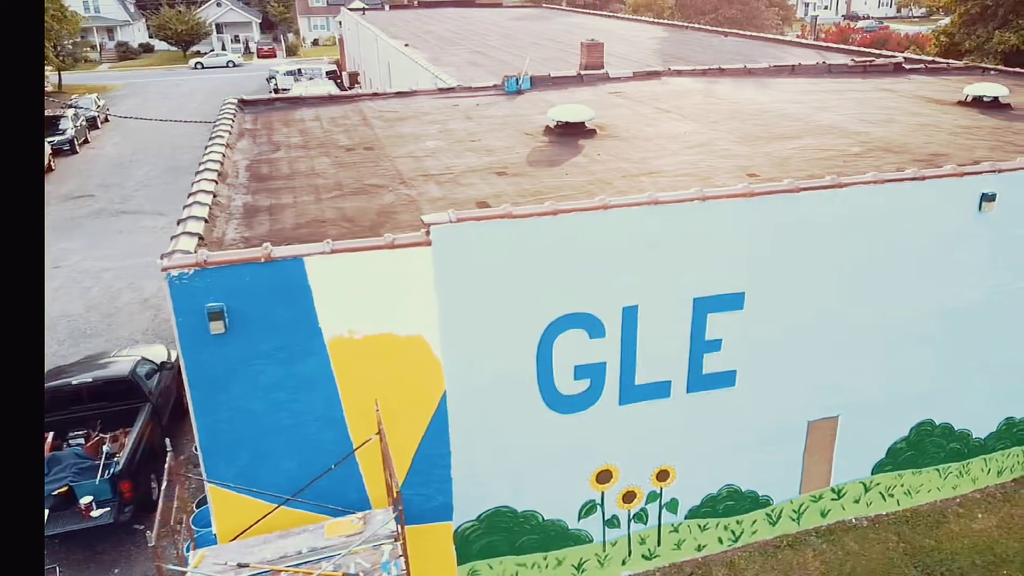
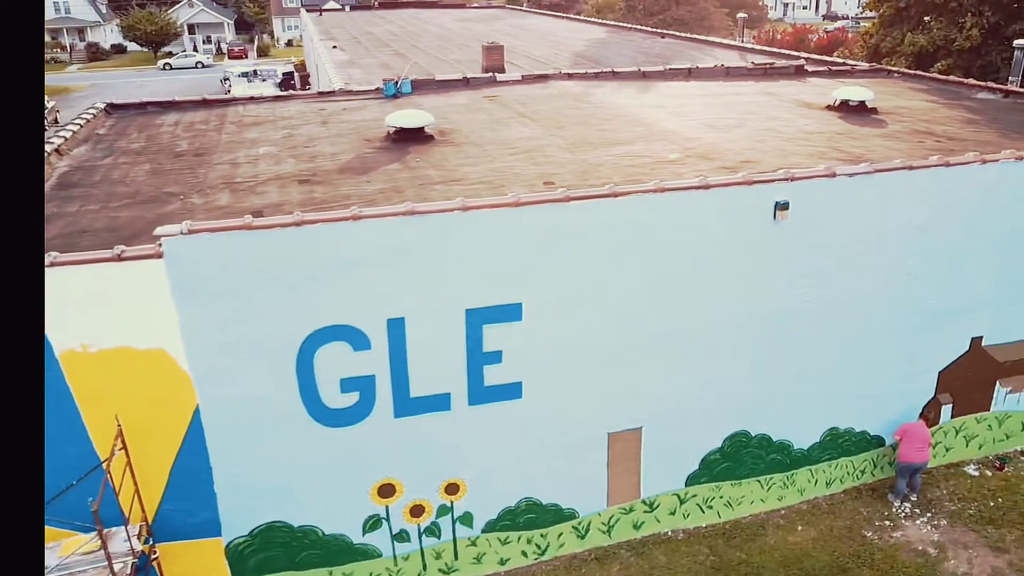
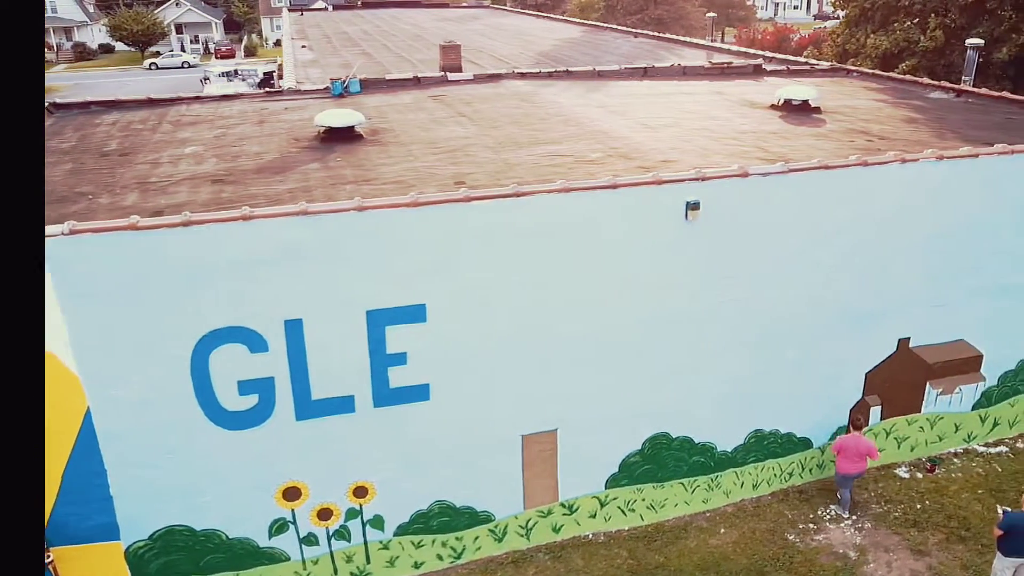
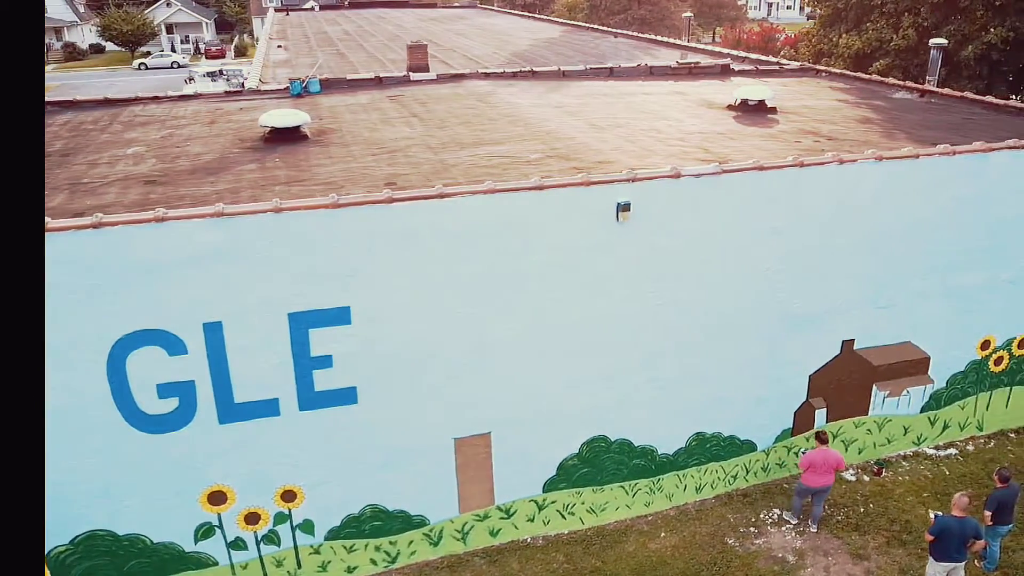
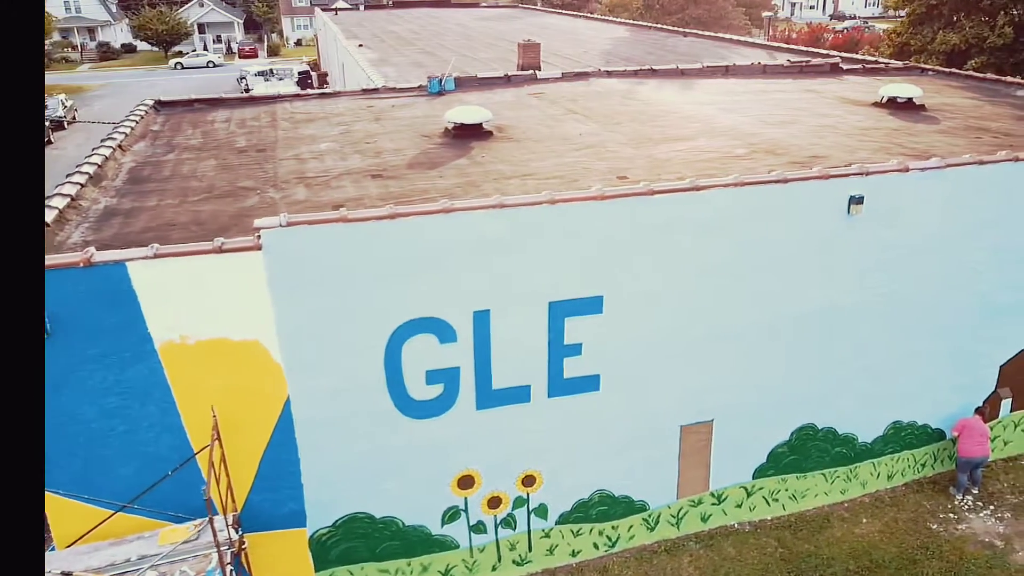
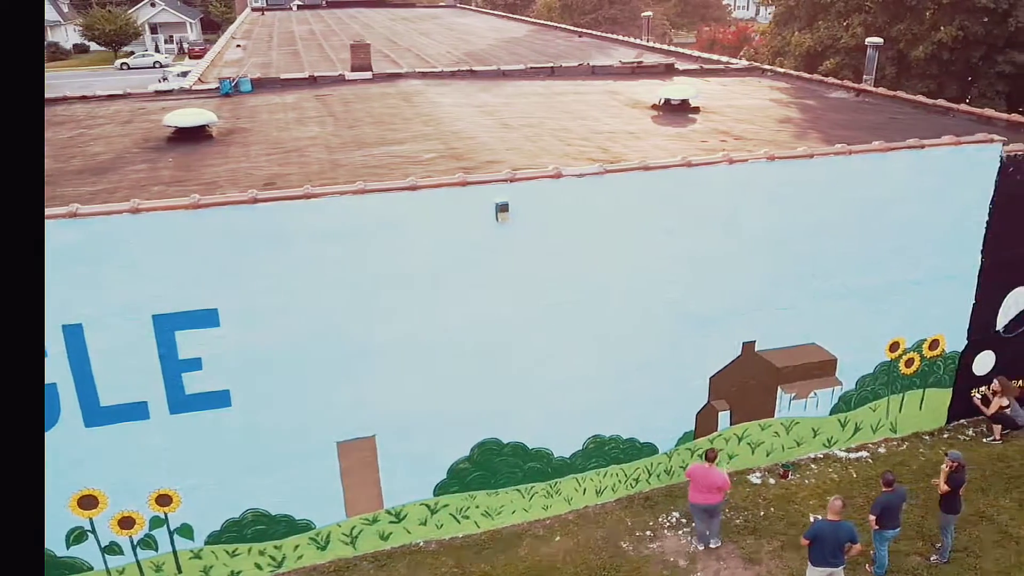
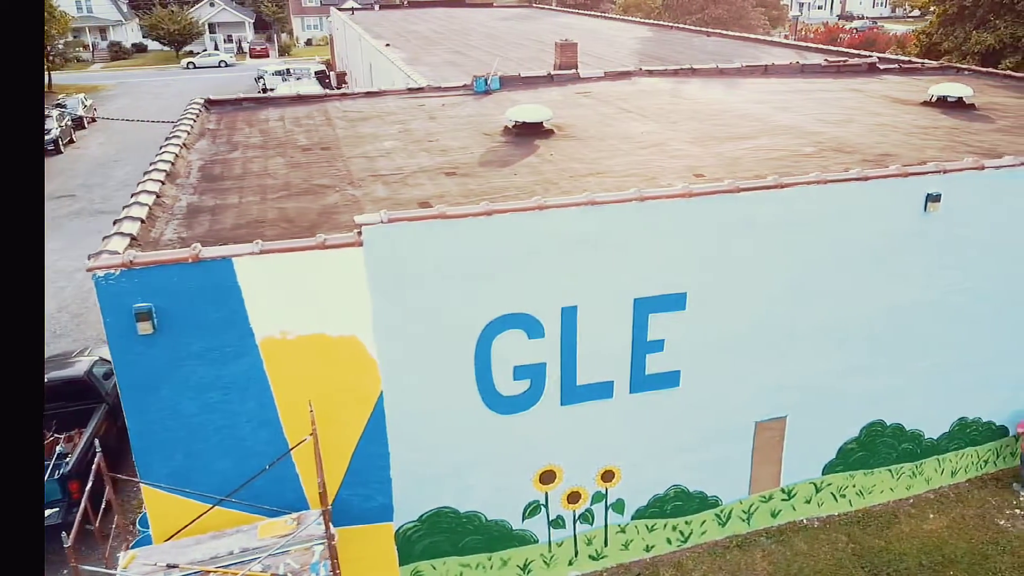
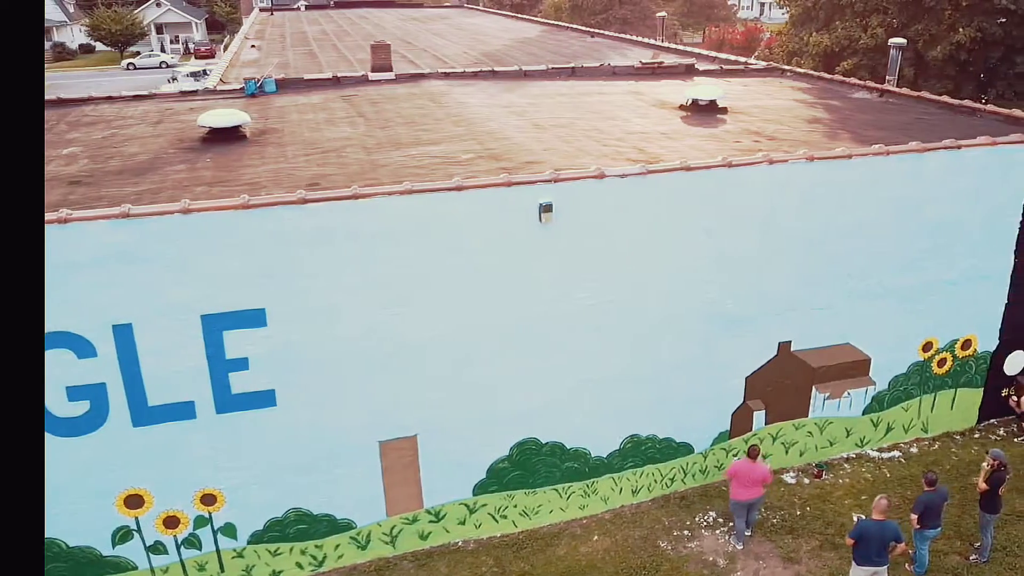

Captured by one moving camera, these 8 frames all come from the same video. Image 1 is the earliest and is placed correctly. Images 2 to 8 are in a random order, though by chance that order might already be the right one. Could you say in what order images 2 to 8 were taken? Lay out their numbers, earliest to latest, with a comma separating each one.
7, 5, 2, 3, 4, 8, 6
